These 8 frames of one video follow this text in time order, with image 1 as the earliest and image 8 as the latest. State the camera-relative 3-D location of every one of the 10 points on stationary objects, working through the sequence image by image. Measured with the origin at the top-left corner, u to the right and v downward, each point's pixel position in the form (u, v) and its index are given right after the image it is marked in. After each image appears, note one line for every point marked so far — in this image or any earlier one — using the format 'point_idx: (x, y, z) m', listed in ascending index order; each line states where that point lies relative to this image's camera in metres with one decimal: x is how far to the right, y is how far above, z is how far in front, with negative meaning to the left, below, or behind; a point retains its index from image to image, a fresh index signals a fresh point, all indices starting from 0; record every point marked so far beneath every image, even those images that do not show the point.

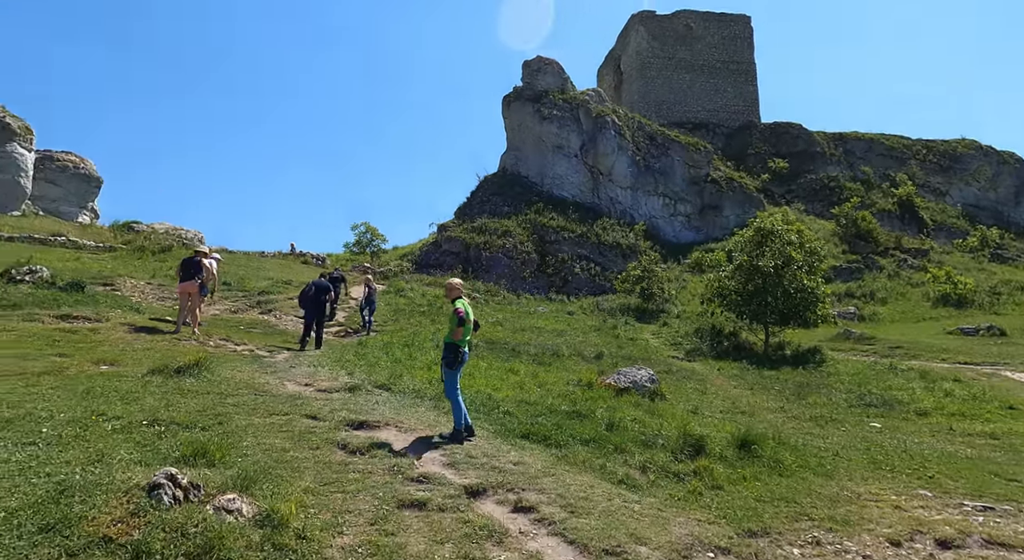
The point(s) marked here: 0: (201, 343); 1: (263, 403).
0: (-5.7, -1.1, +11.9) m
1: (-2.8, -1.4, +7.5) m
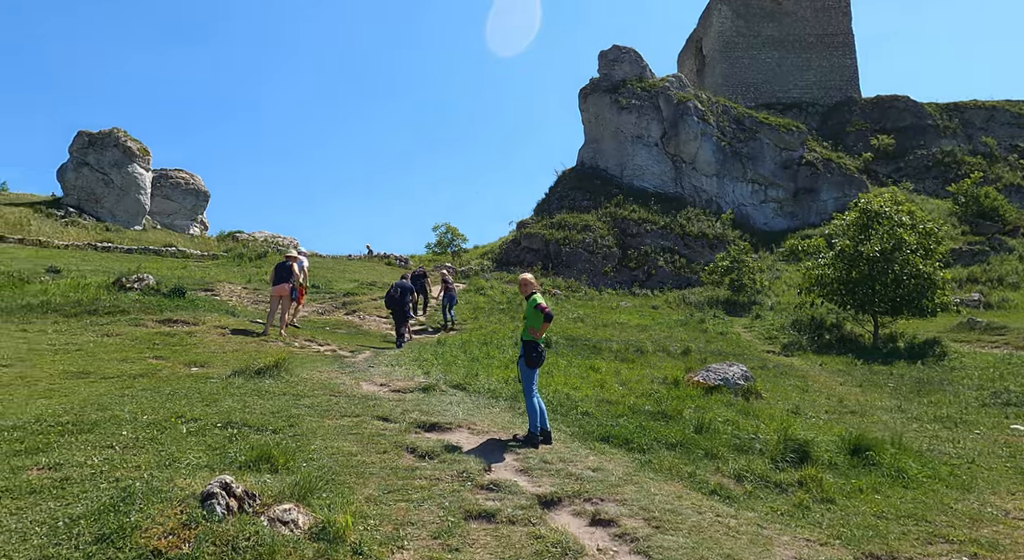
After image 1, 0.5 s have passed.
0: (-4.2, -1.2, +12.1) m
1: (-2.0, -1.4, +7.3) m
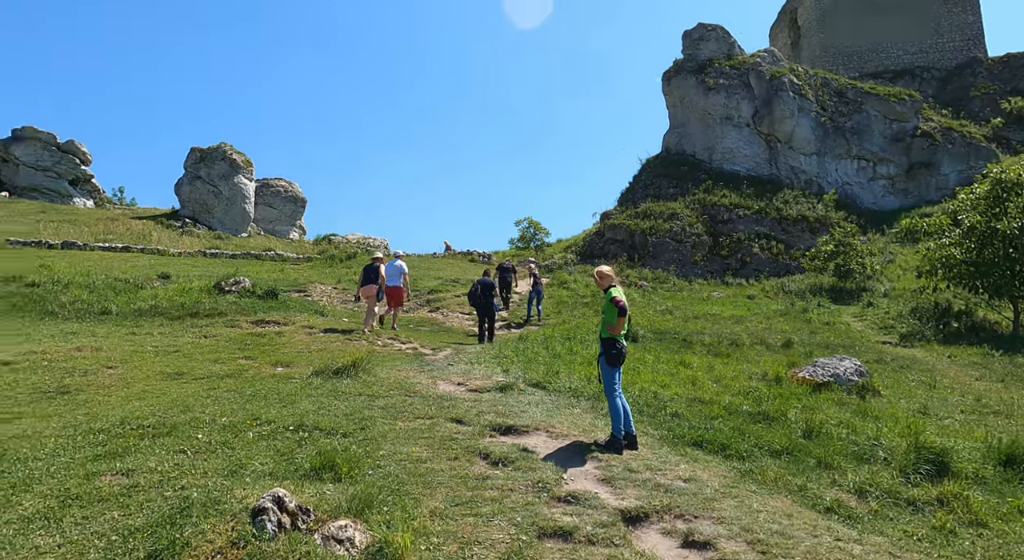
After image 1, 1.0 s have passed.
0: (-2.7, -1.2, +12.1) m
1: (-1.1, -1.4, +7.1) m
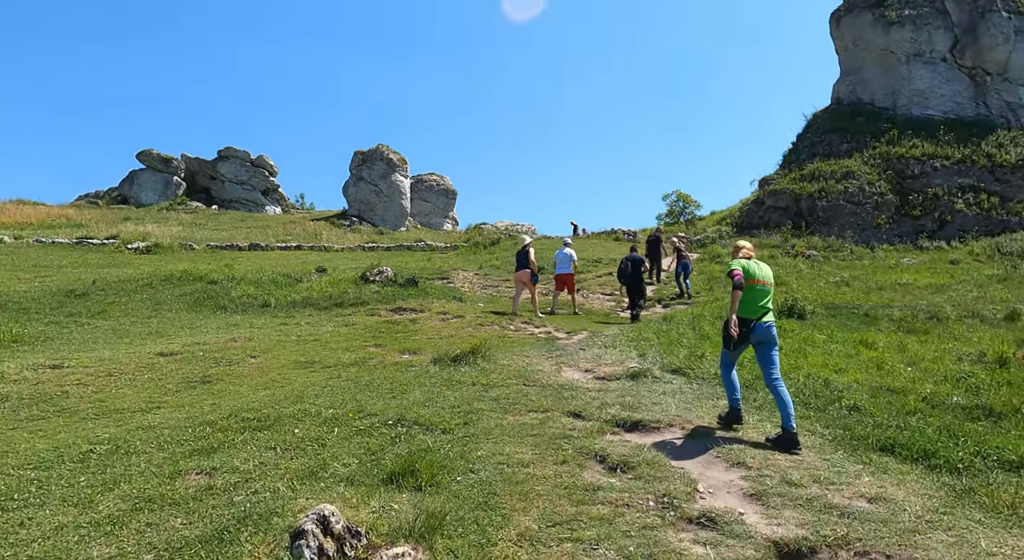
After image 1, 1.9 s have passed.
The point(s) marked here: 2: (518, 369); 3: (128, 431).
0: (-0.2, -0.8, +11.5) m
1: (+0.2, -1.1, +6.3) m
2: (+0.1, -1.0, +7.5) m
3: (-3.5, -1.4, +5.9) m
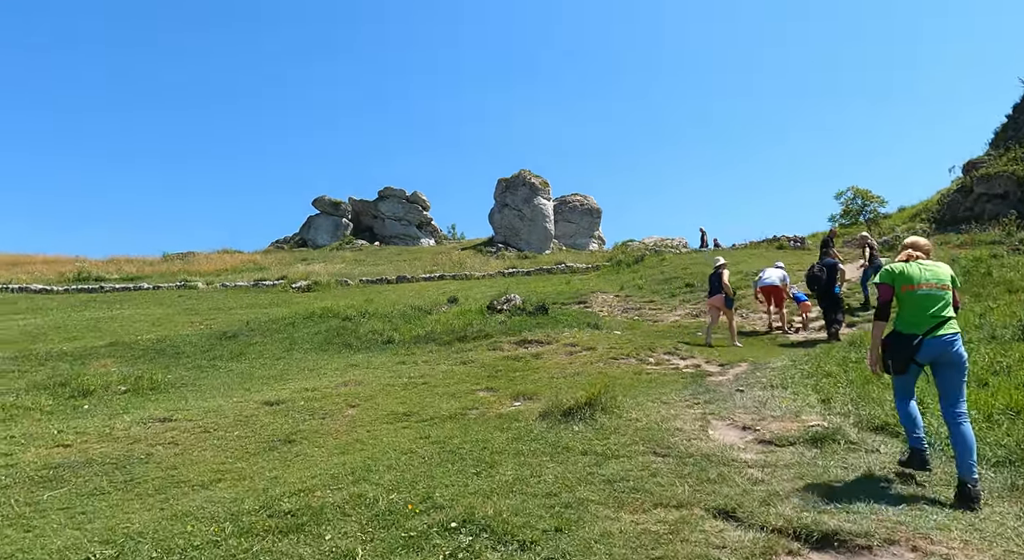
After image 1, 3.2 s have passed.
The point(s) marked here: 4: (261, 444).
0: (+1.8, -1.2, +9.6) m
1: (+1.0, -1.3, +4.4) m
2: (+1.2, -1.3, +5.6) m
3: (-2.6, -1.8, +4.9) m
4: (-2.8, -1.8, +7.3) m
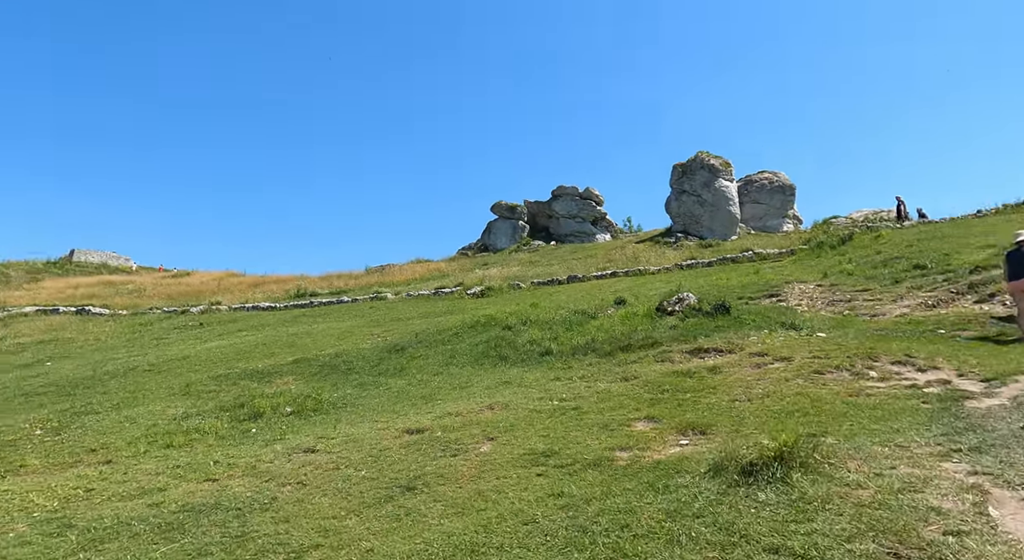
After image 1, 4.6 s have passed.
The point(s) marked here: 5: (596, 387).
0: (+3.8, -1.1, +7.3) m
1: (+1.5, -1.3, +2.5) m
2: (+2.1, -1.2, +3.6) m
3: (-1.8, -2.0, +4.0) m
4: (-1.3, -2.1, +6.3) m
5: (+1.1, -1.5, +8.8) m
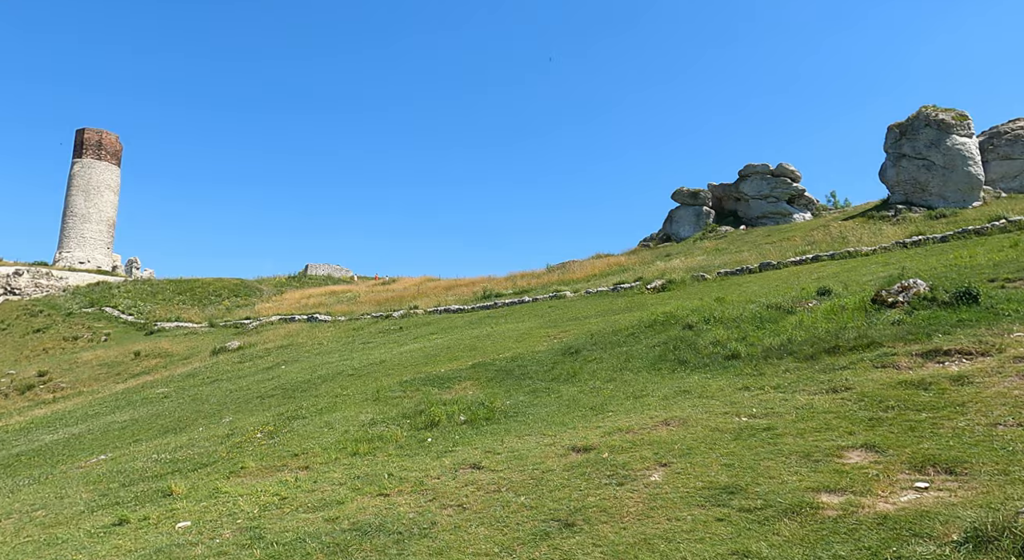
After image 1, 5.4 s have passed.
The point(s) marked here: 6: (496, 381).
0: (+5.2, -0.8, +5.1) m
1: (+1.8, -1.3, +1.2) m
2: (+2.6, -1.2, +2.1) m
3: (-0.9, -2.2, +3.5) m
4: (+0.2, -2.1, +5.6) m
5: (+3.2, -1.4, +7.3) m
6: (-0.3, -2.2, +14.2) m
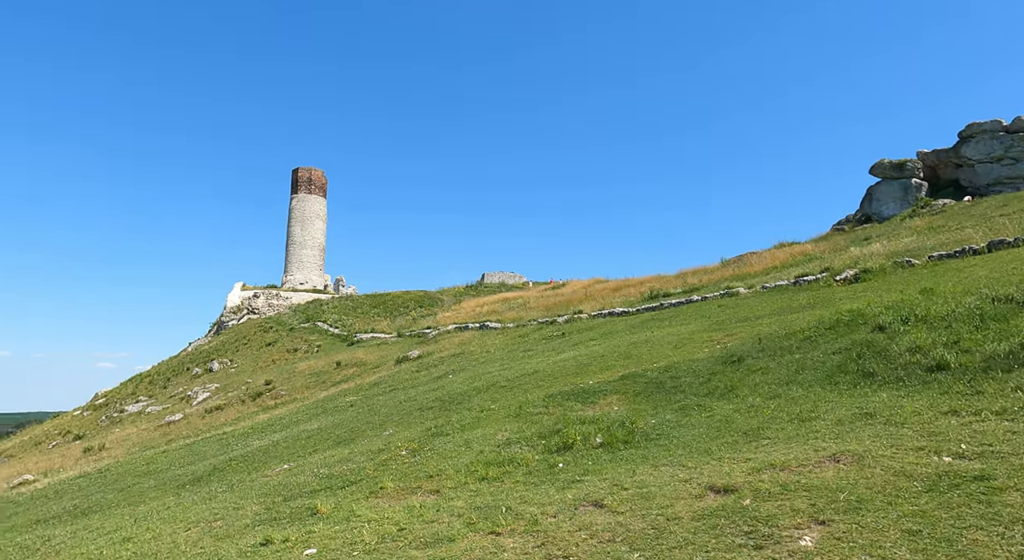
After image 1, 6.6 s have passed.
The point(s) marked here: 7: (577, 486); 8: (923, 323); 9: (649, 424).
0: (+5.5, -0.6, +2.7) m
1: (+1.2, -1.3, -0.2) m
2: (+2.2, -1.1, +0.4) m
3: (-0.7, -2.3, +2.7) m
4: (+0.9, -2.2, +4.5) m
5: (+4.2, -1.3, +5.4) m
6: (+2.6, -2.3, +12.9) m
7: (+0.9, -2.6, +8.3) m
8: (+7.3, -0.7, +11.6) m
9: (+2.2, -2.3, +10.6) m
